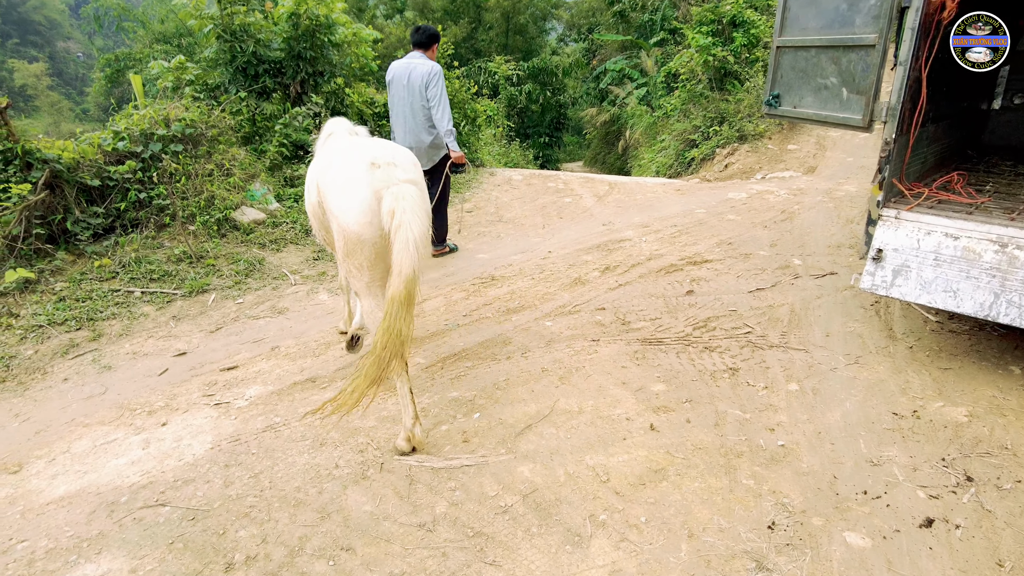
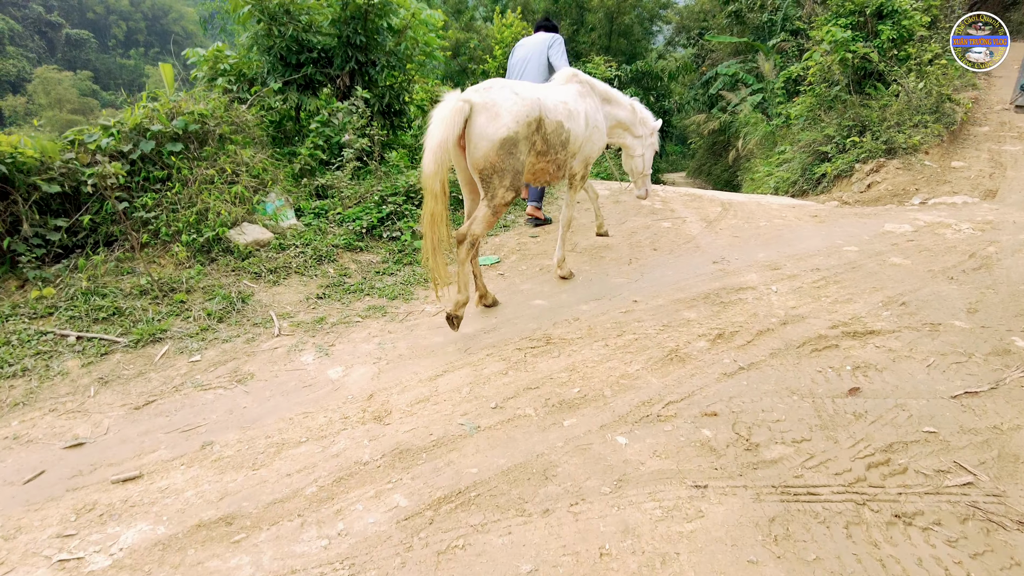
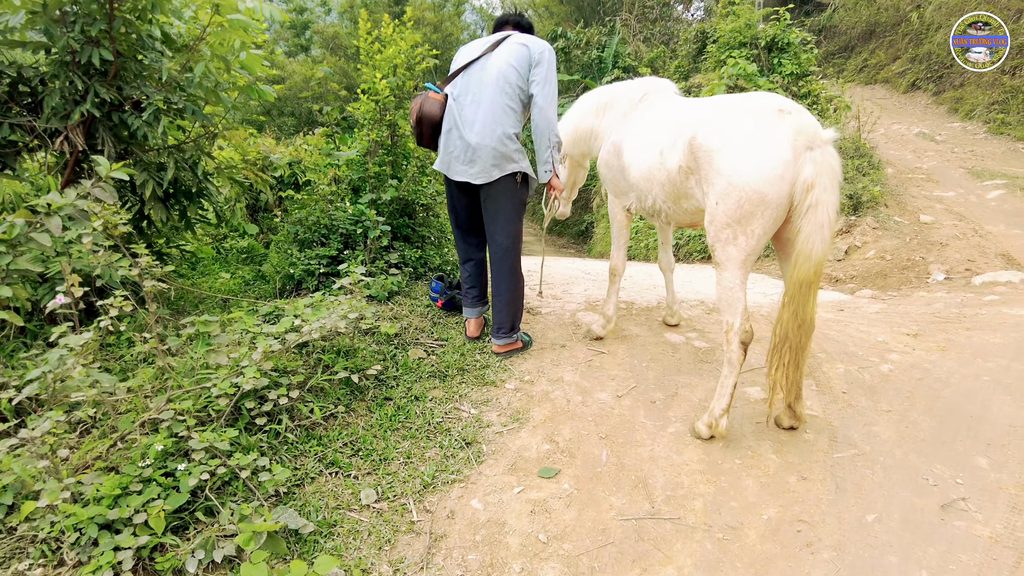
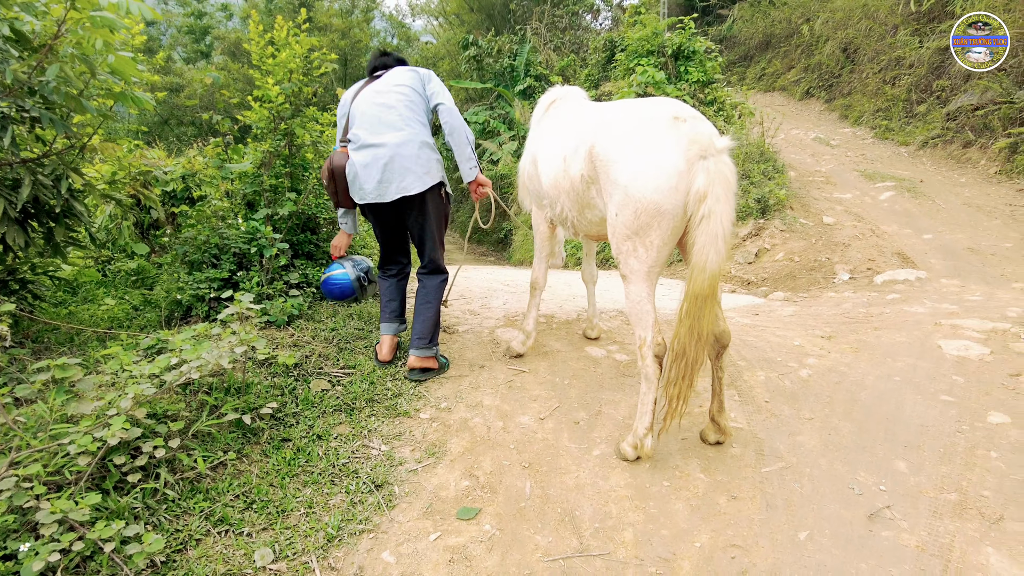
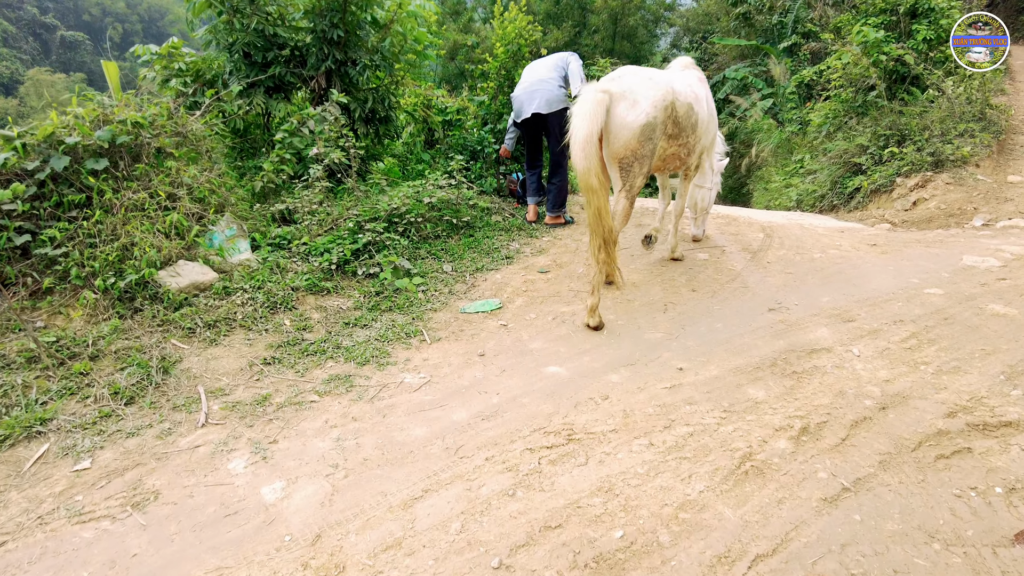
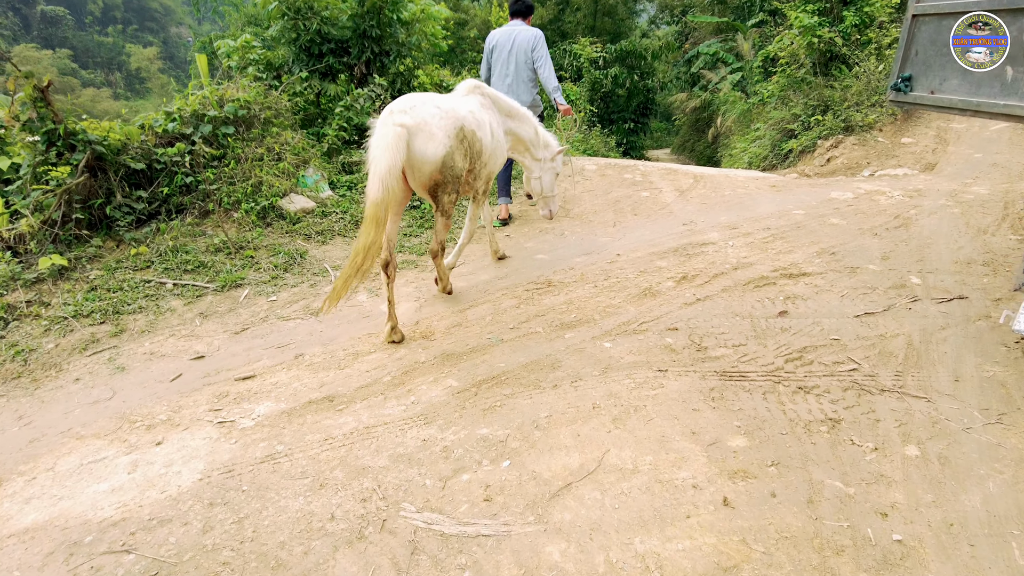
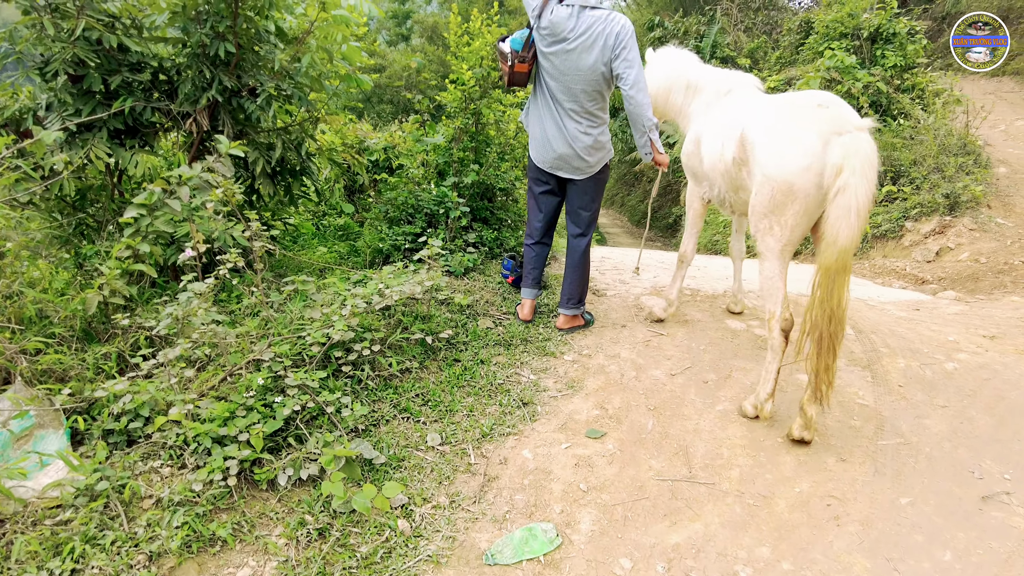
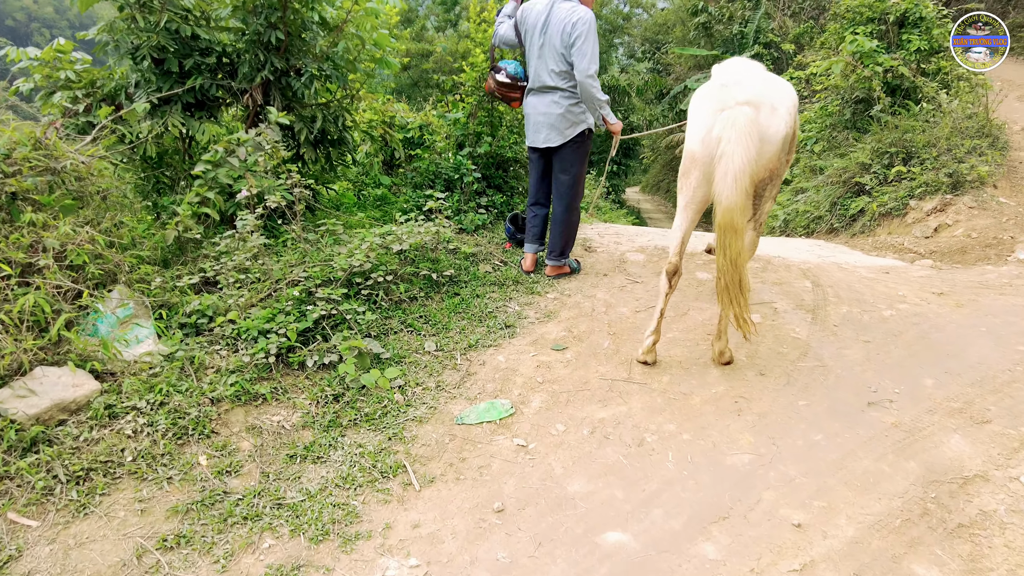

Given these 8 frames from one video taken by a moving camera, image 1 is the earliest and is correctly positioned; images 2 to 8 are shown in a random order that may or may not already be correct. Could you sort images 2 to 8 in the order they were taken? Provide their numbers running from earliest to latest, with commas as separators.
6, 2, 5, 8, 7, 3, 4
